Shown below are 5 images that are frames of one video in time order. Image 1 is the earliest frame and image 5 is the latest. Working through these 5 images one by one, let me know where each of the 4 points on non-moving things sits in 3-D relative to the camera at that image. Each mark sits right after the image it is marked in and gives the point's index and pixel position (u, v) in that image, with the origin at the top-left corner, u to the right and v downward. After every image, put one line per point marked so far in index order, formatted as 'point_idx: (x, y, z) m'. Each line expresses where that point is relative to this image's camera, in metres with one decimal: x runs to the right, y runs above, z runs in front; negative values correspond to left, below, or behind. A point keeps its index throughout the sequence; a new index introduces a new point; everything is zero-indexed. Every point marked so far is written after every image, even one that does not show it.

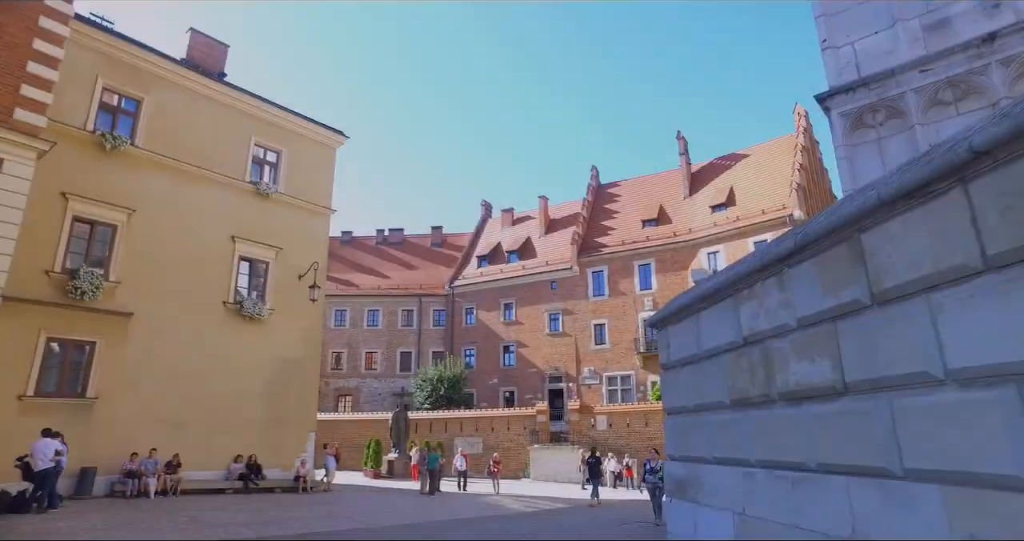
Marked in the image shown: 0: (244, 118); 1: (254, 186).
0: (-7.6, +4.4, +16.7) m
1: (-7.2, +2.4, +16.4) m
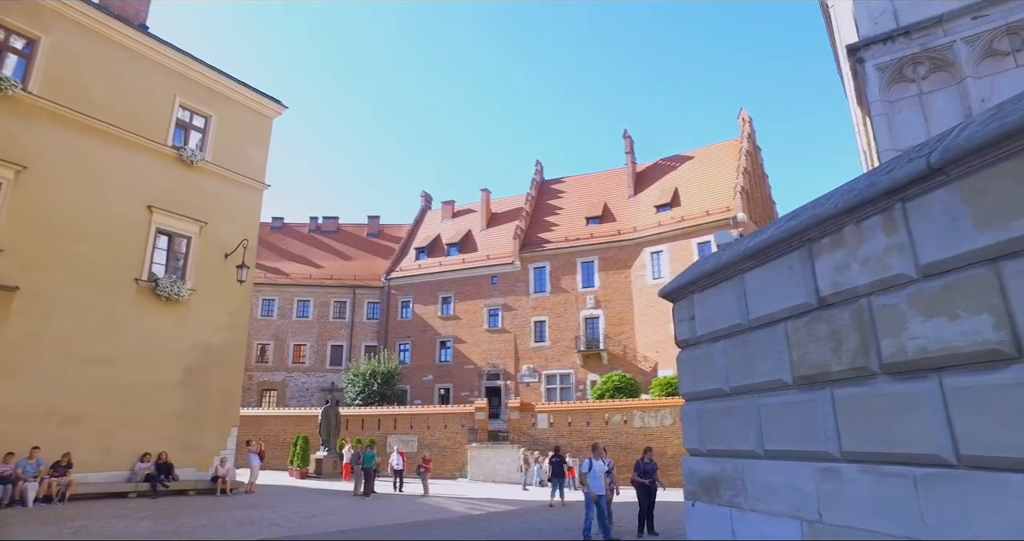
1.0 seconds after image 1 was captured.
0: (-8.8, +5.0, +14.9) m
1: (-8.4, +3.0, +14.6) m
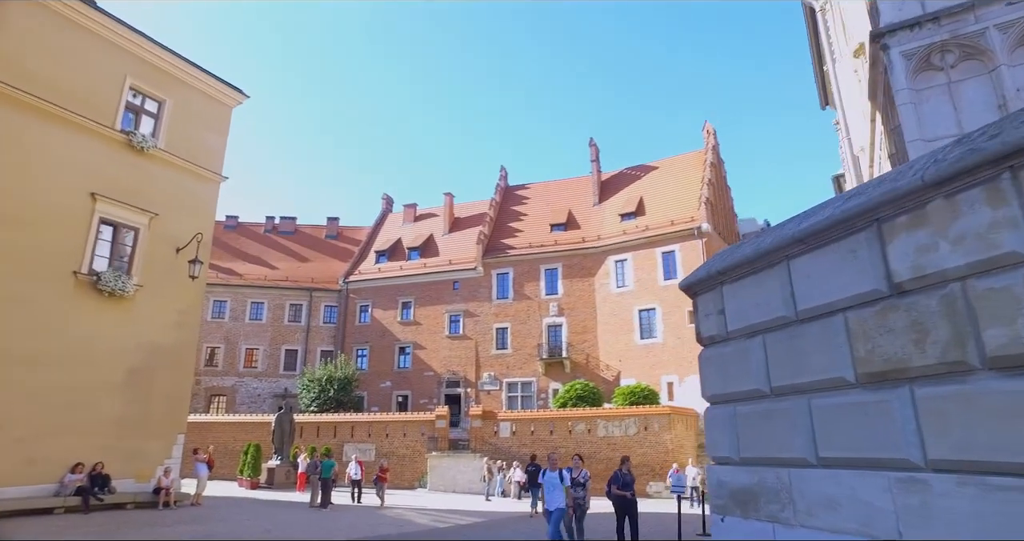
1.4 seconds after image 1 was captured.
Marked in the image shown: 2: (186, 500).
0: (-9.3, +5.2, +13.9) m
1: (-9.0, +3.2, +13.6) m
2: (-7.5, -5.3, +13.4) m
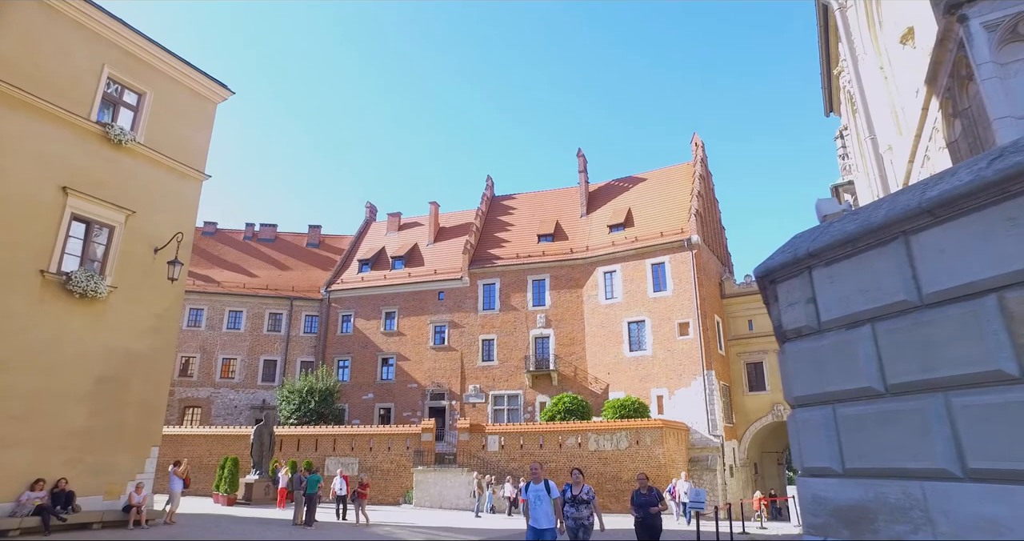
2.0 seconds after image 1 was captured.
0: (-9.3, +5.1, +13.1) m
1: (-9.0, +3.2, +12.8) m
2: (-7.6, -5.3, +12.5) m
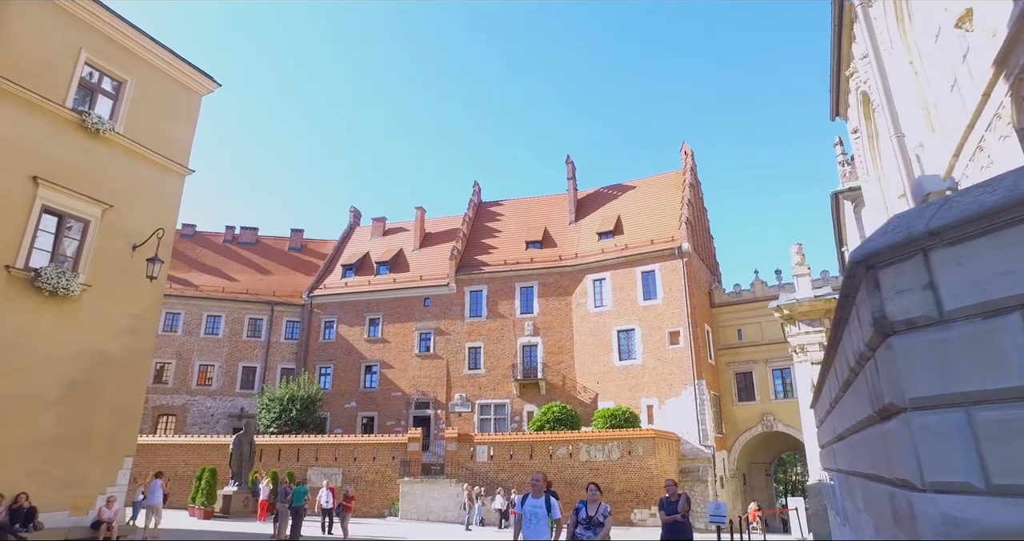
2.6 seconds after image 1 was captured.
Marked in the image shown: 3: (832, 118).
0: (-9.3, +5.2, +12.4) m
1: (-9.0, +3.2, +12.1) m
2: (-7.6, -5.3, +11.7) m
3: (+7.5, +3.6, +13.7) m
